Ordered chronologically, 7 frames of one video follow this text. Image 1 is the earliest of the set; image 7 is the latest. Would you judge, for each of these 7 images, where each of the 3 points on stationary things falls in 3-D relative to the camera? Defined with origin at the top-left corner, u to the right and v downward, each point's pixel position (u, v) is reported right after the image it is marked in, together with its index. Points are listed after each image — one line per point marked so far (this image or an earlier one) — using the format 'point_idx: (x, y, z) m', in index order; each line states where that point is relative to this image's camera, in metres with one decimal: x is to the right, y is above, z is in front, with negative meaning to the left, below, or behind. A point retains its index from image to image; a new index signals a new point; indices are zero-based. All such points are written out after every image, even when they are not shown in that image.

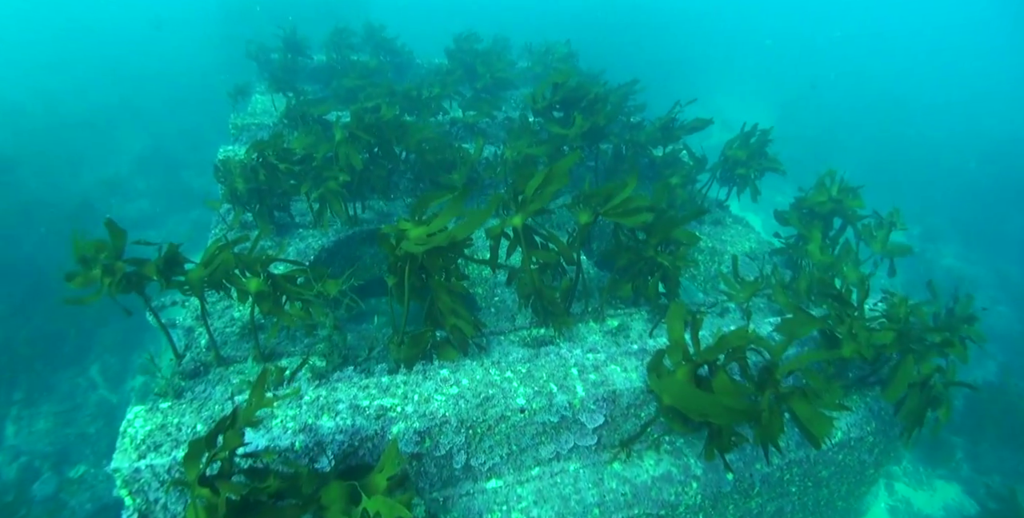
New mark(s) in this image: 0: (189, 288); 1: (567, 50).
0: (-2.0, -0.2, +3.3) m
1: (+0.9, +3.4, +8.8) m
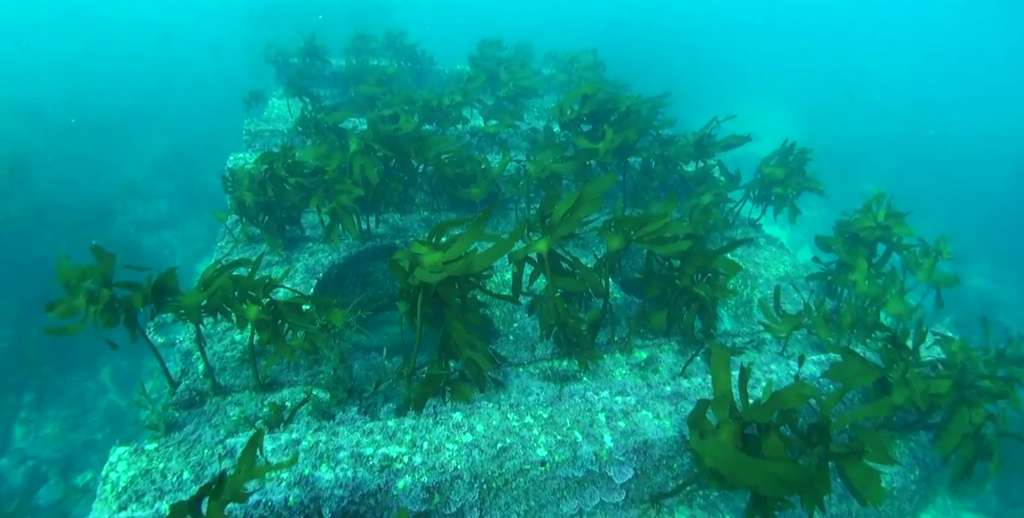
0: (-1.9, -0.3, +3.0) m
1: (+1.3, +3.2, +8.5) m
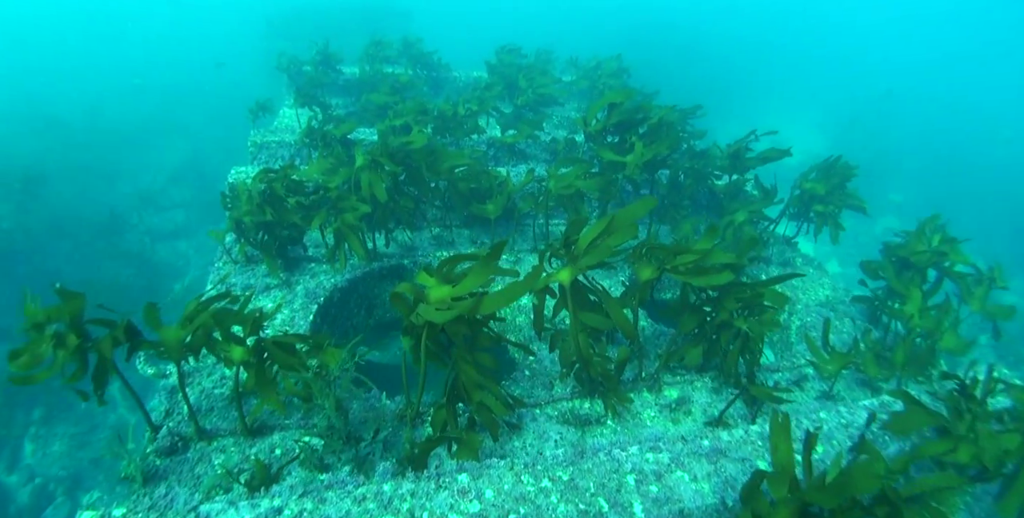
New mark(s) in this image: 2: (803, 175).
0: (-1.8, -0.5, +2.7) m
1: (+1.6, +3.0, +8.1) m
2: (+3.0, +0.9, +5.6) m
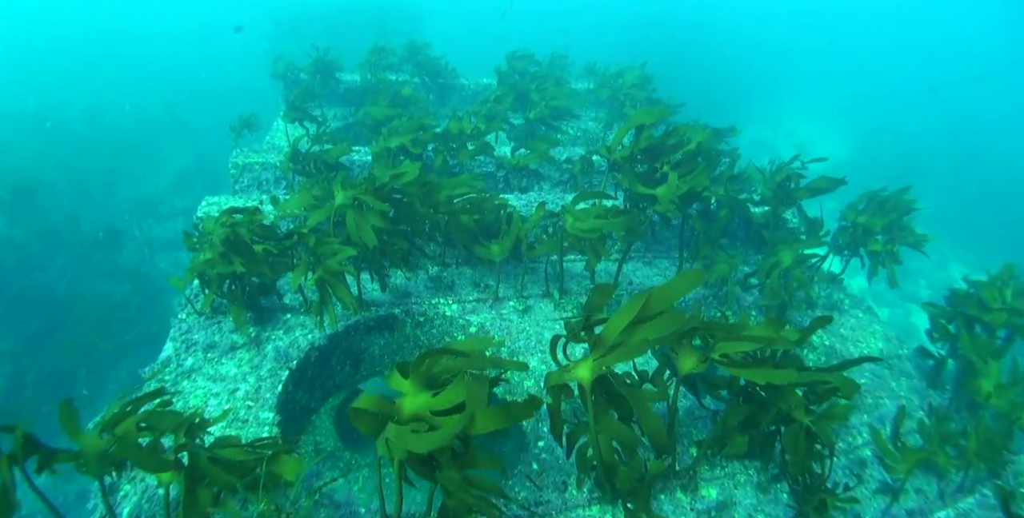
0: (-1.8, -0.8, +2.2) m
1: (+1.7, +2.6, +7.4) m
2: (+3.1, +0.5, +4.9) m
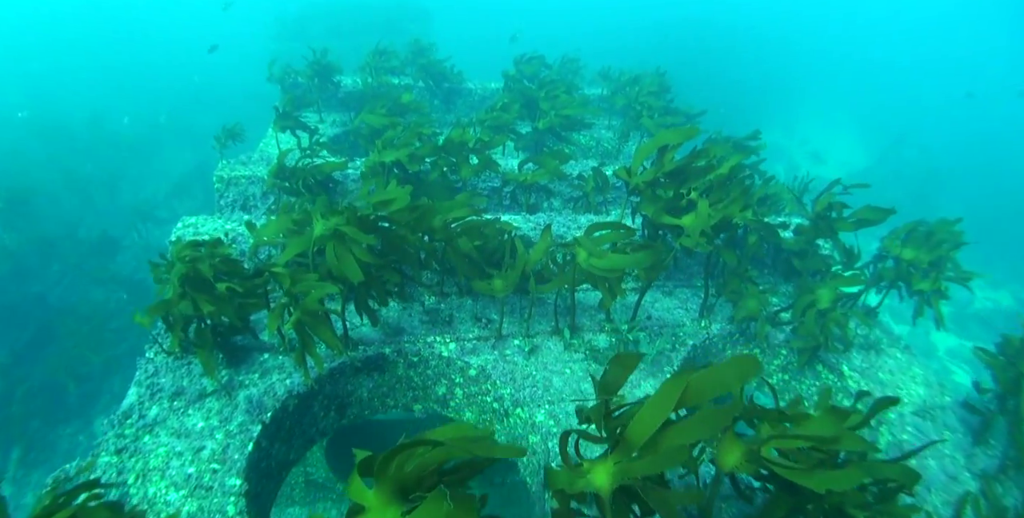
0: (-1.8, -1.1, +1.8) m
1: (+1.9, +2.4, +6.9) m
2: (+3.2, +0.2, +4.4) m
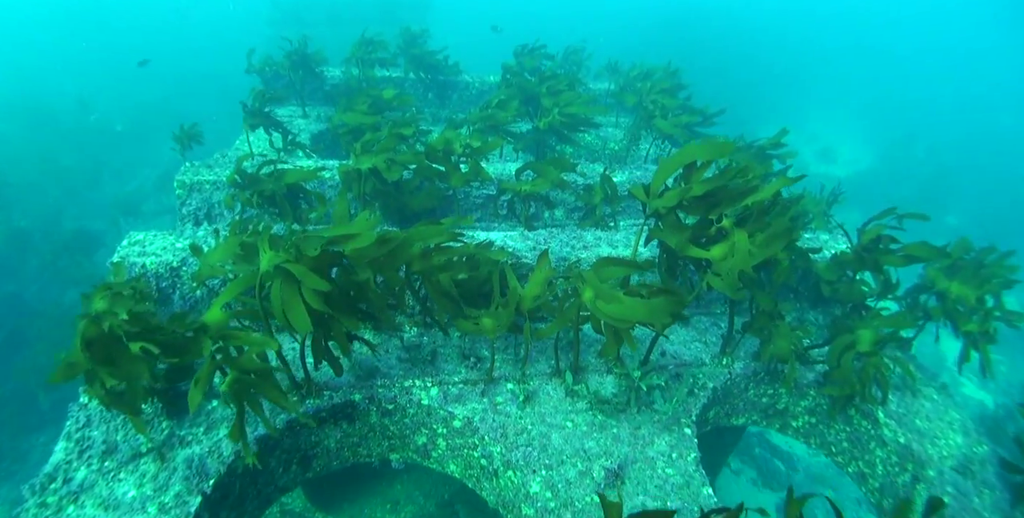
0: (-1.8, -1.3, +1.3) m
1: (+1.9, +2.2, +6.3) m
2: (+3.1, 0.0, +3.9) m
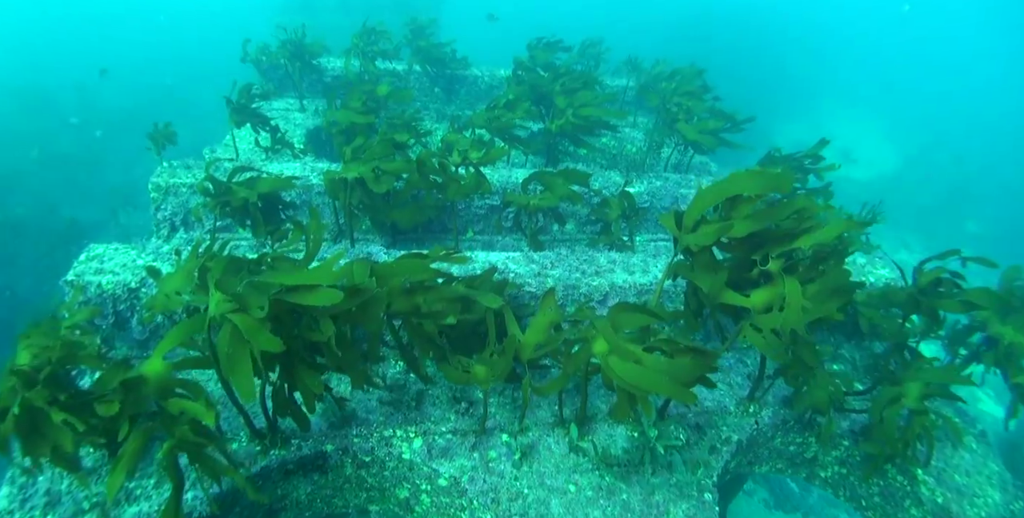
0: (-1.9, -1.4, +0.9) m
1: (+2.0, +2.1, +5.8) m
2: (+3.2, -0.2, +3.4) m
